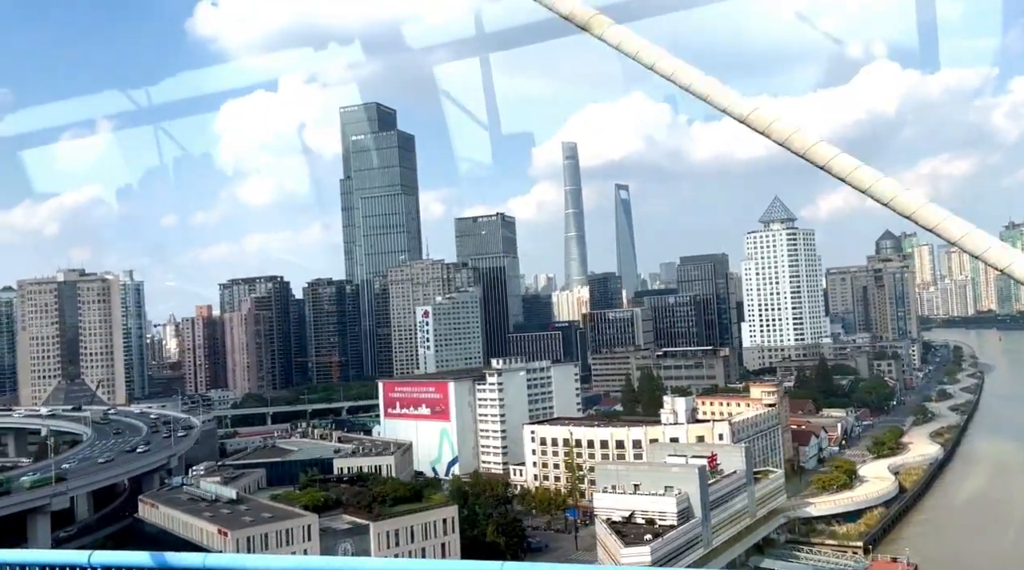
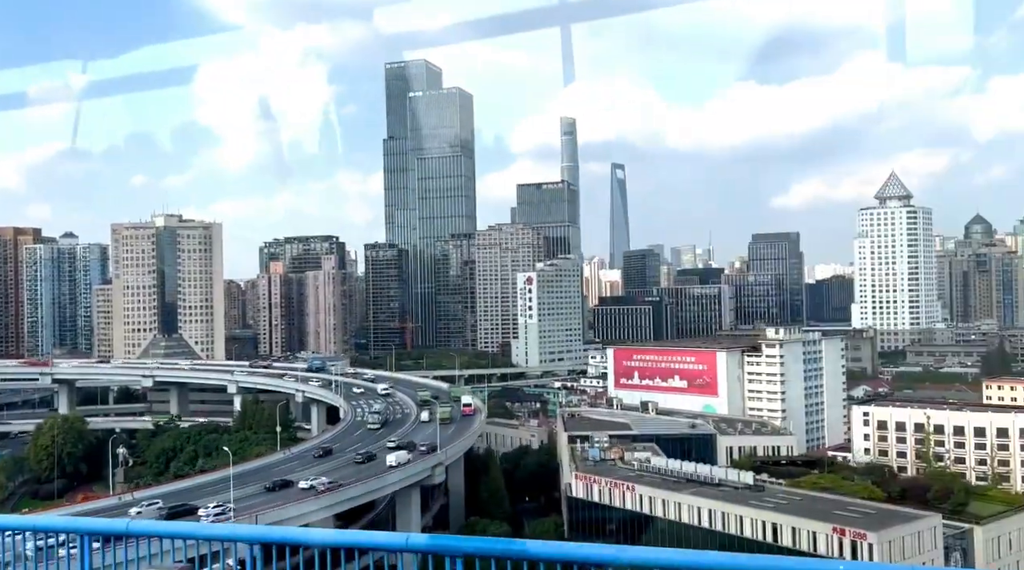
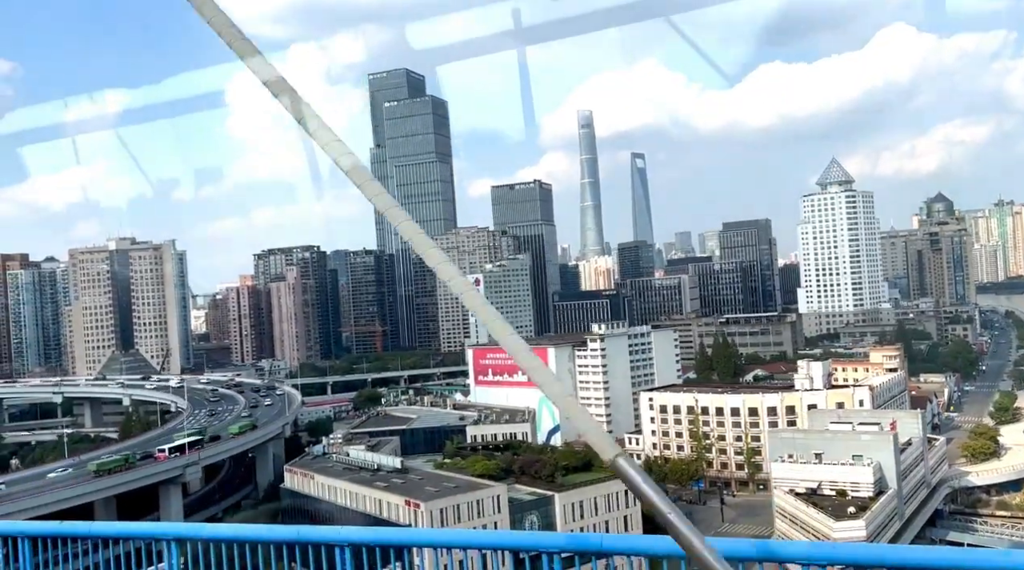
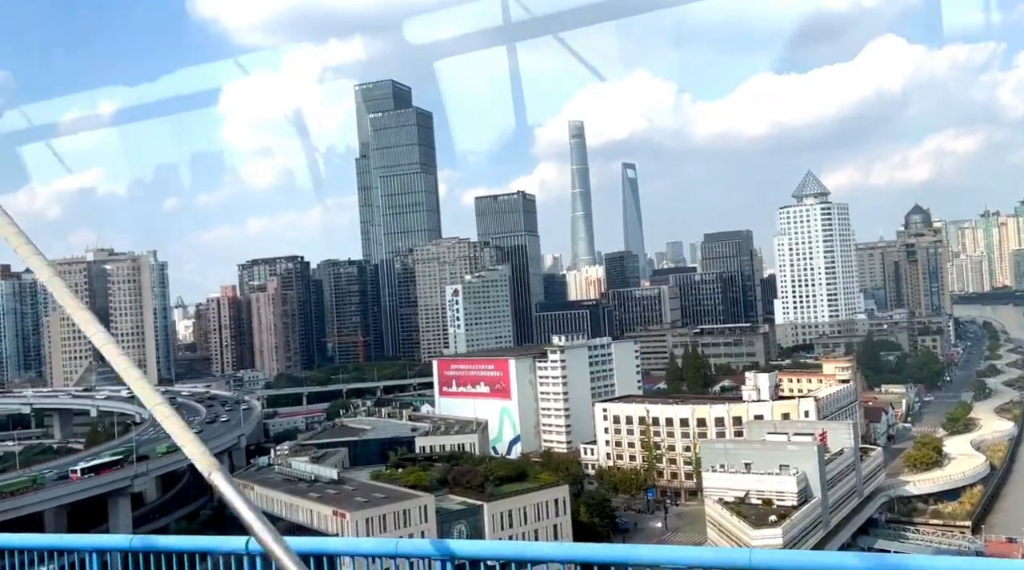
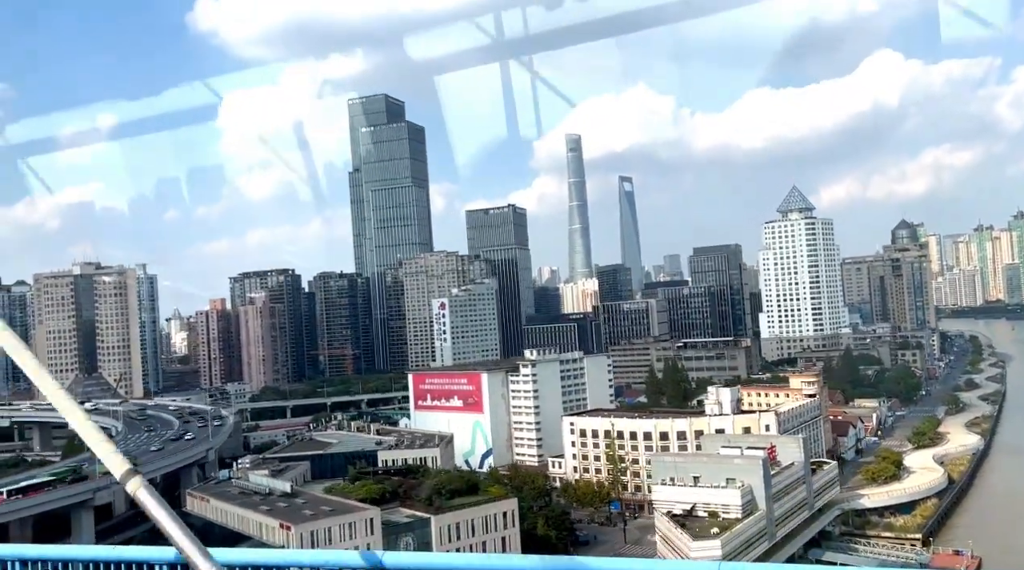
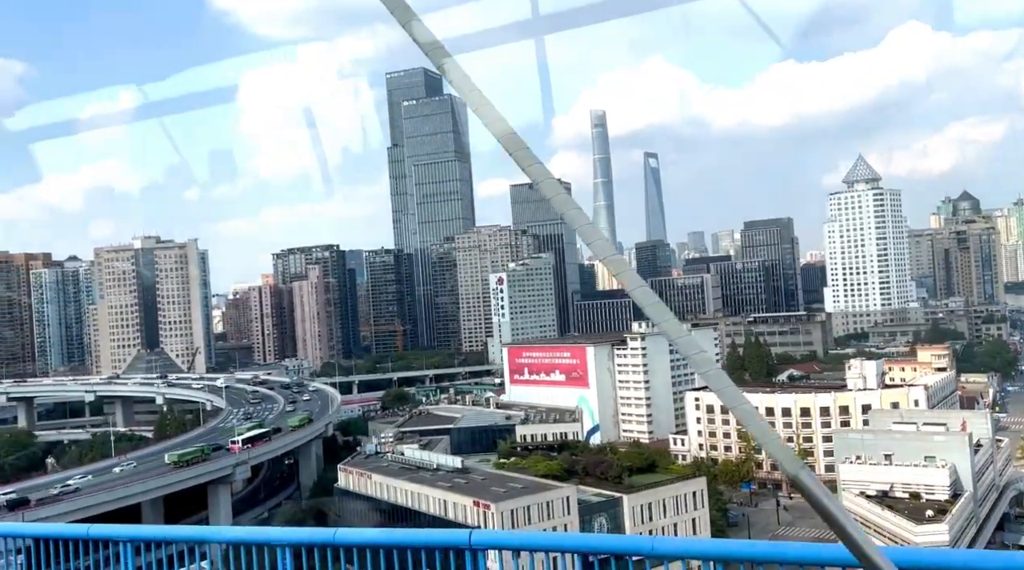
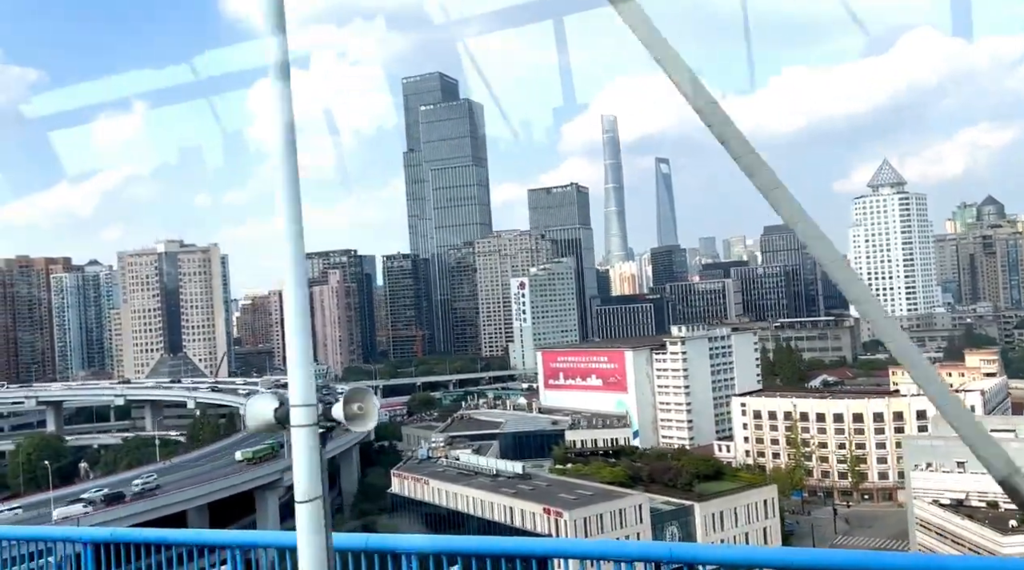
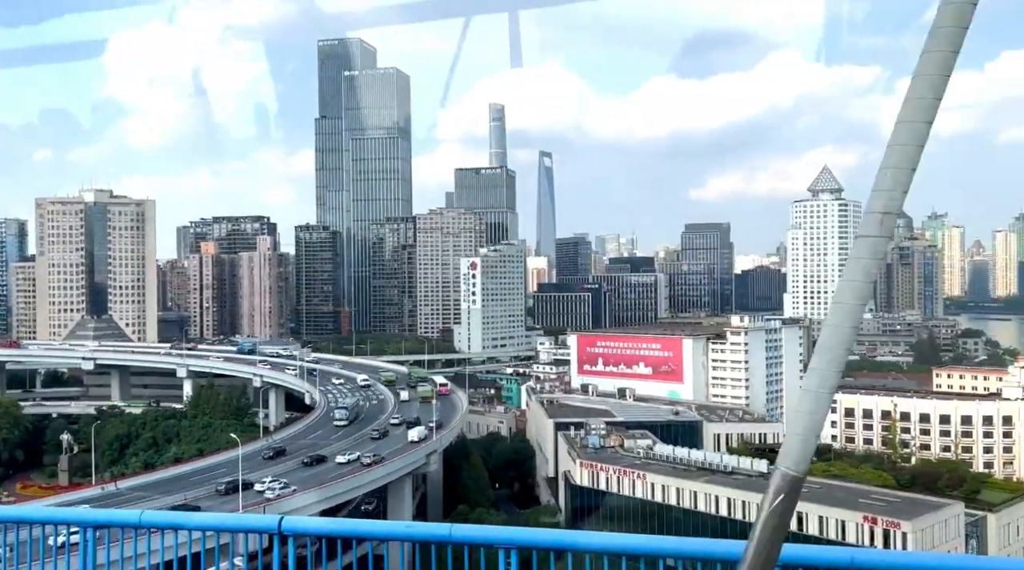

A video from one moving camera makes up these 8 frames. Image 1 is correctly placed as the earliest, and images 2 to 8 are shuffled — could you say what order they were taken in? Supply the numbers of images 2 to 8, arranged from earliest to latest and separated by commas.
5, 4, 3, 6, 7, 2, 8
